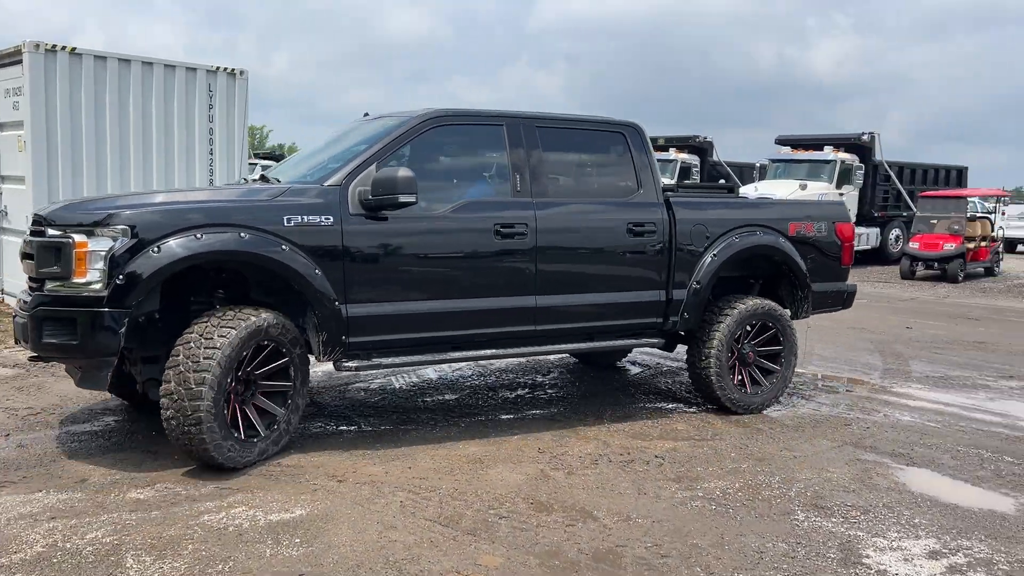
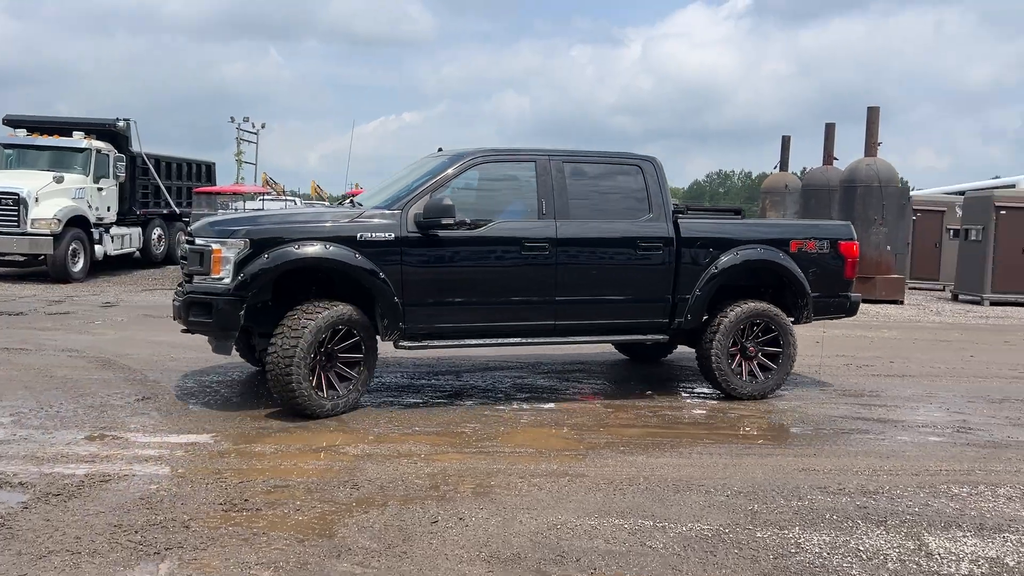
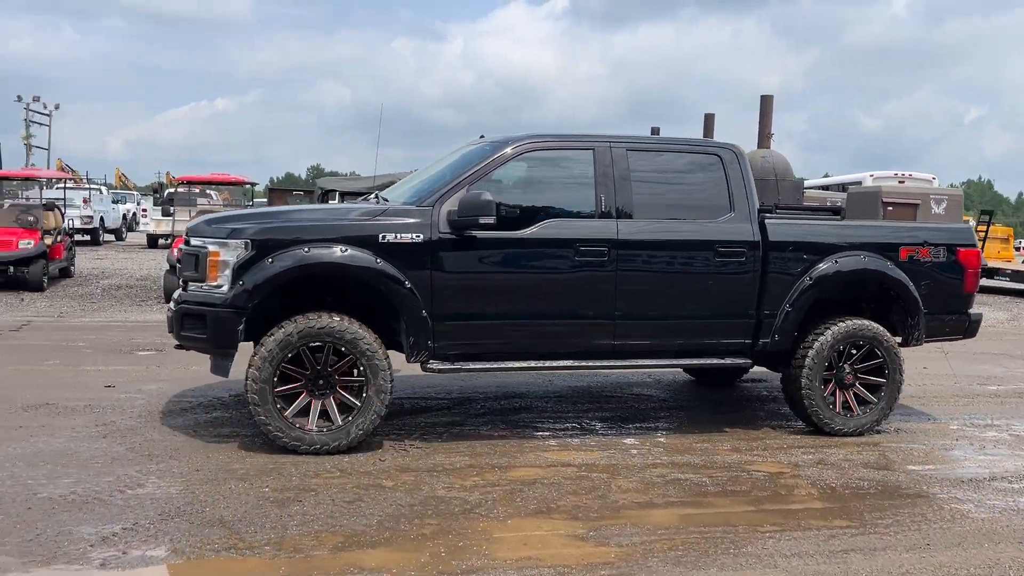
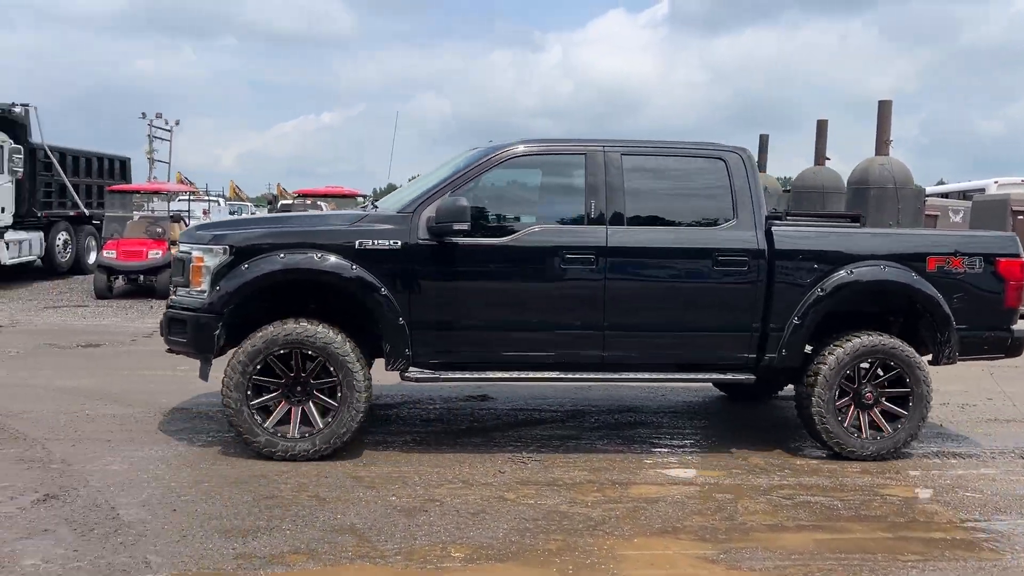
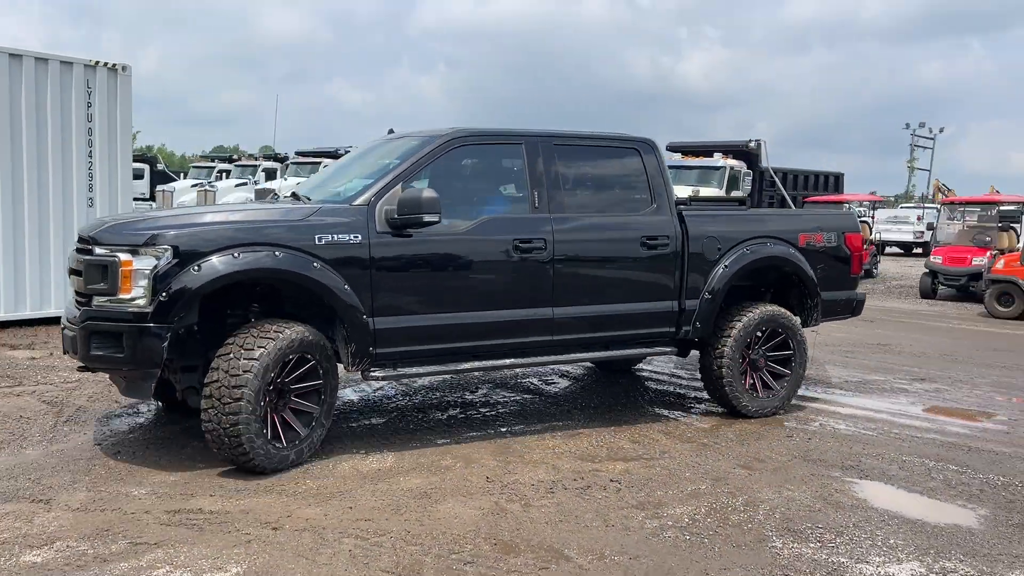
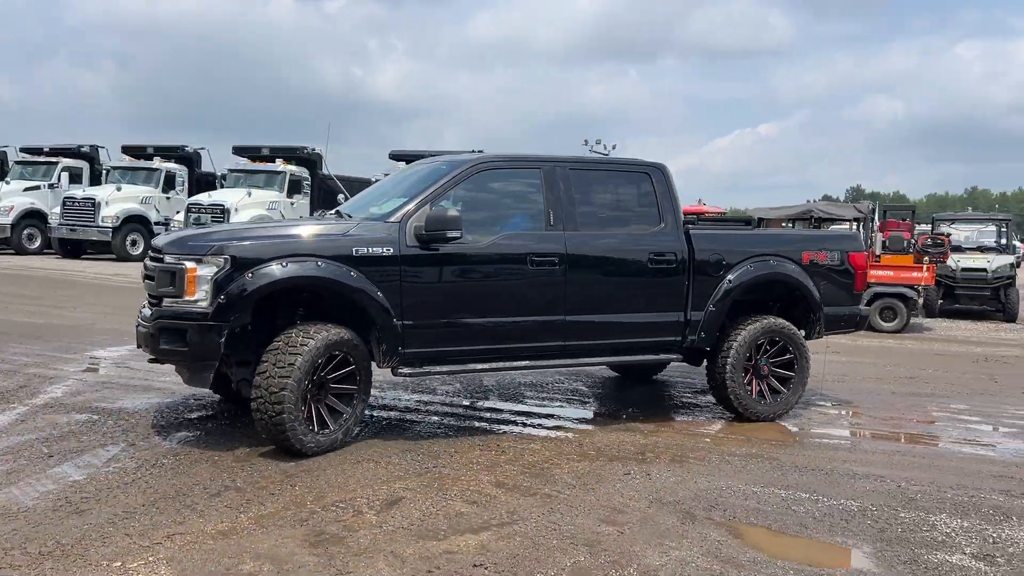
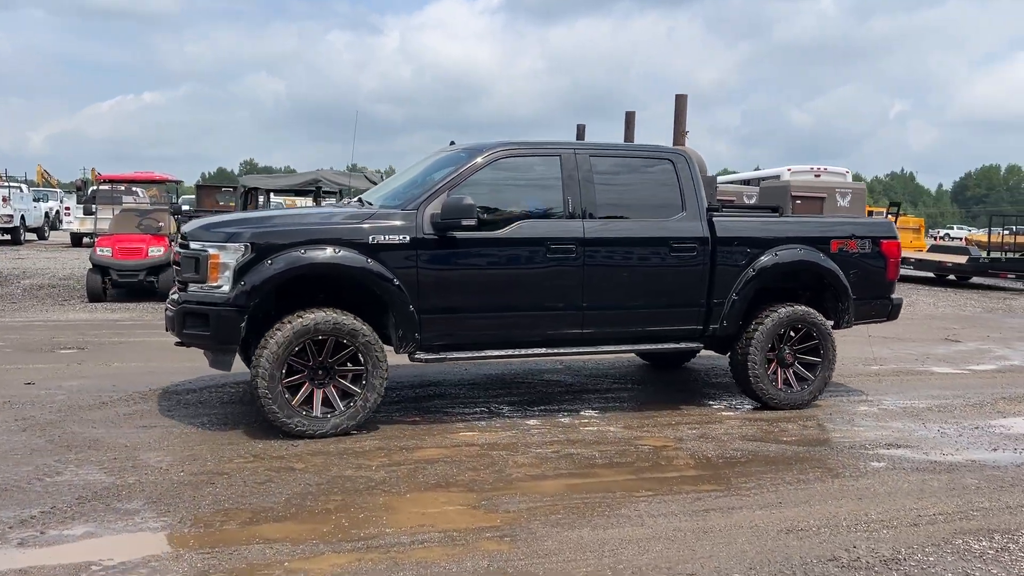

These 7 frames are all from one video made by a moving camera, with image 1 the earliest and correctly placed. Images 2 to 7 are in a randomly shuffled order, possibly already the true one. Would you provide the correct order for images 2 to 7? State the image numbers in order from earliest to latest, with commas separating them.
5, 6, 2, 7, 3, 4
